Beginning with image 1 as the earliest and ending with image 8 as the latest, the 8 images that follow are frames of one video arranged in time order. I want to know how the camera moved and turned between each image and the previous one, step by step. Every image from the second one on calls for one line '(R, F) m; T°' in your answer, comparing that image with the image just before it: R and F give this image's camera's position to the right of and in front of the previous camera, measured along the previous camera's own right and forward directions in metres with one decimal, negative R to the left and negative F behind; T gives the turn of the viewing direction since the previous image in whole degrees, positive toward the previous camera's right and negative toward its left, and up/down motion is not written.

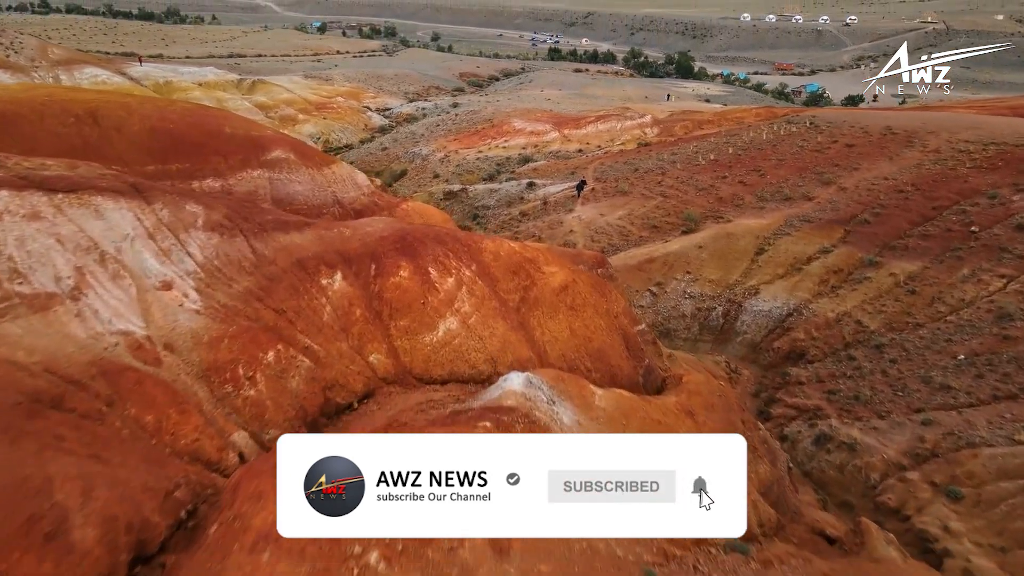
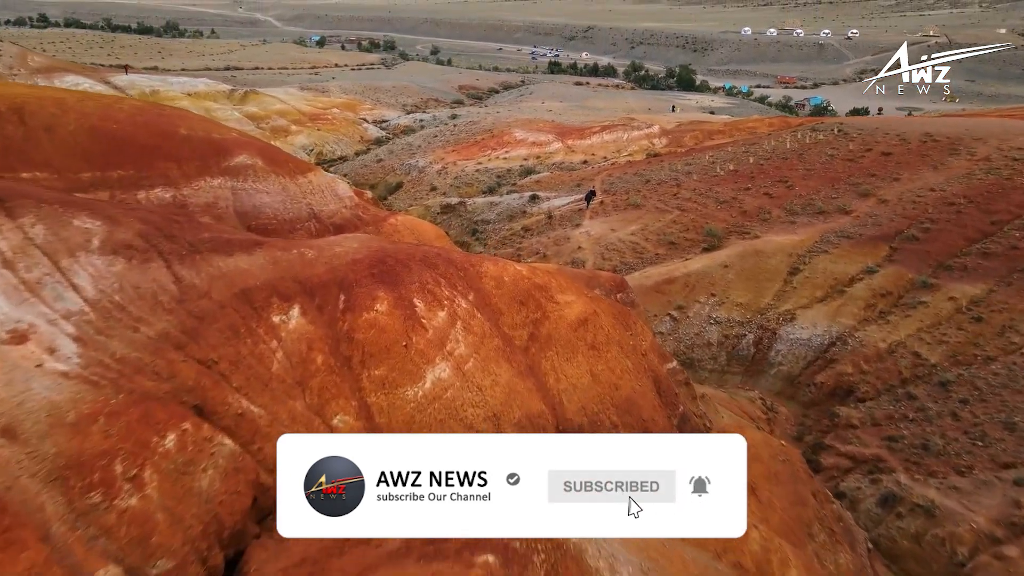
(-0.1, +2.1) m; 0°
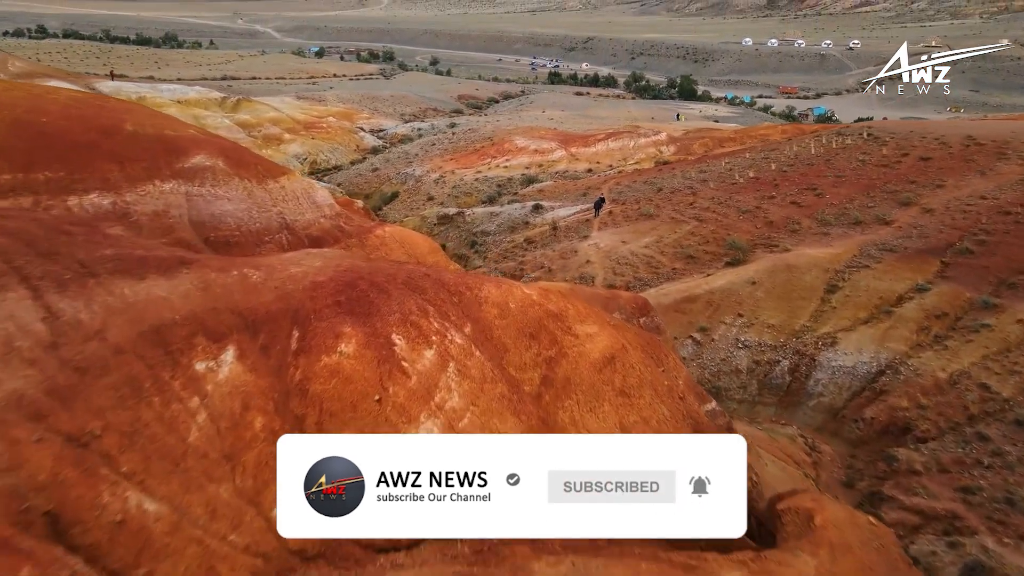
(-0.1, +1.9) m; 0°
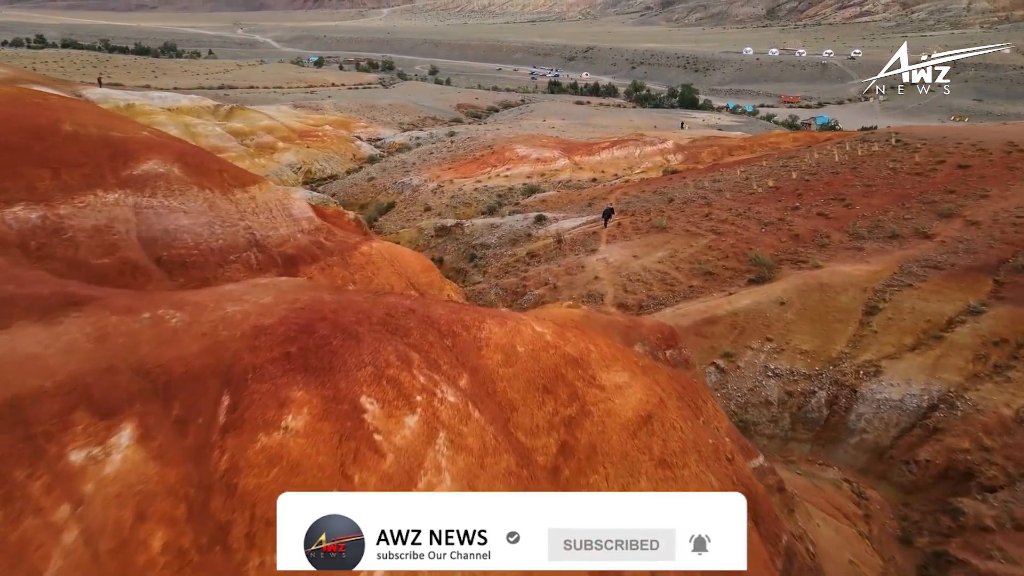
(-0.1, +1.6) m; 0°
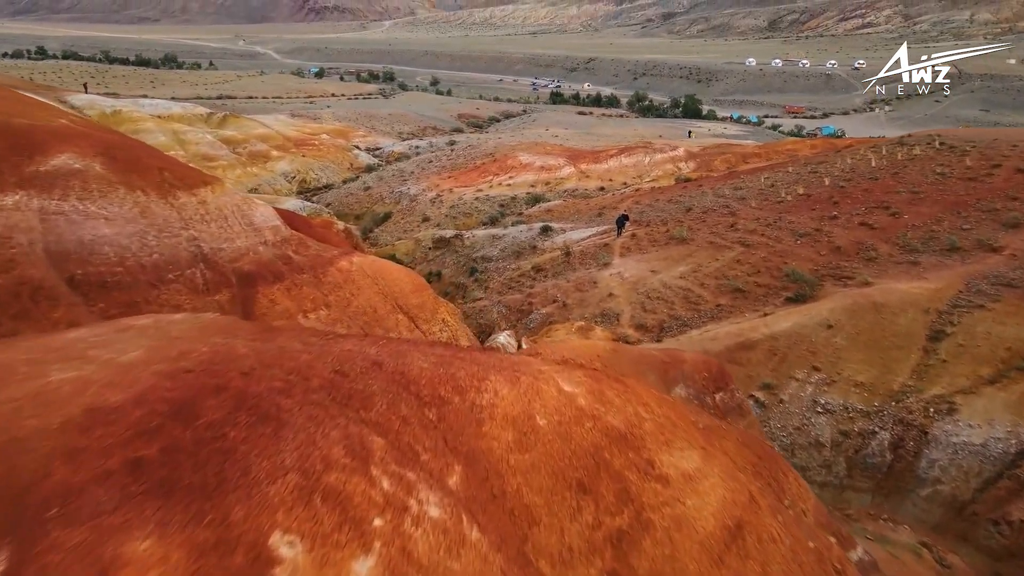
(-0.1, +1.9) m; 0°
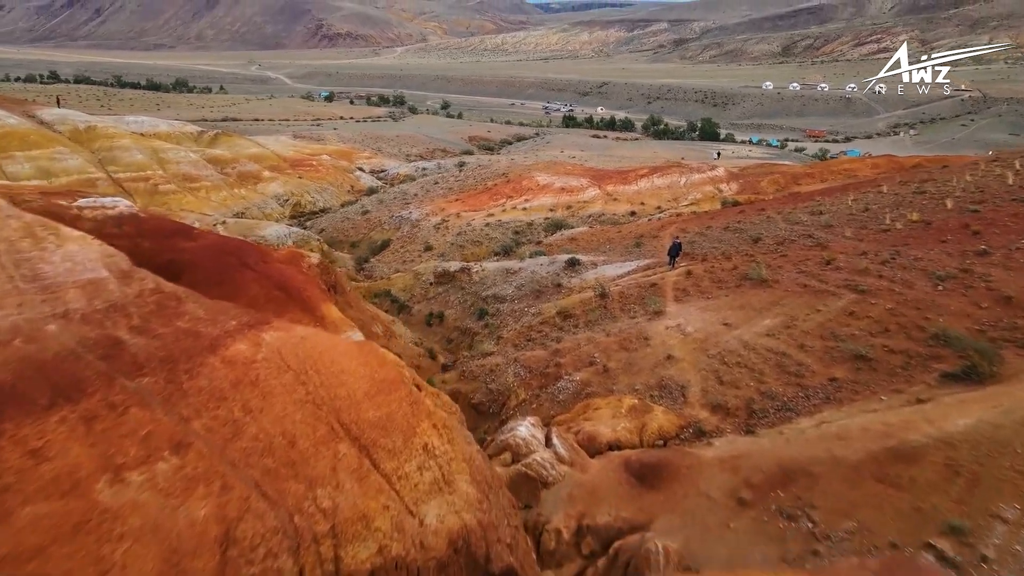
(-0.2, +4.5) m; -1°
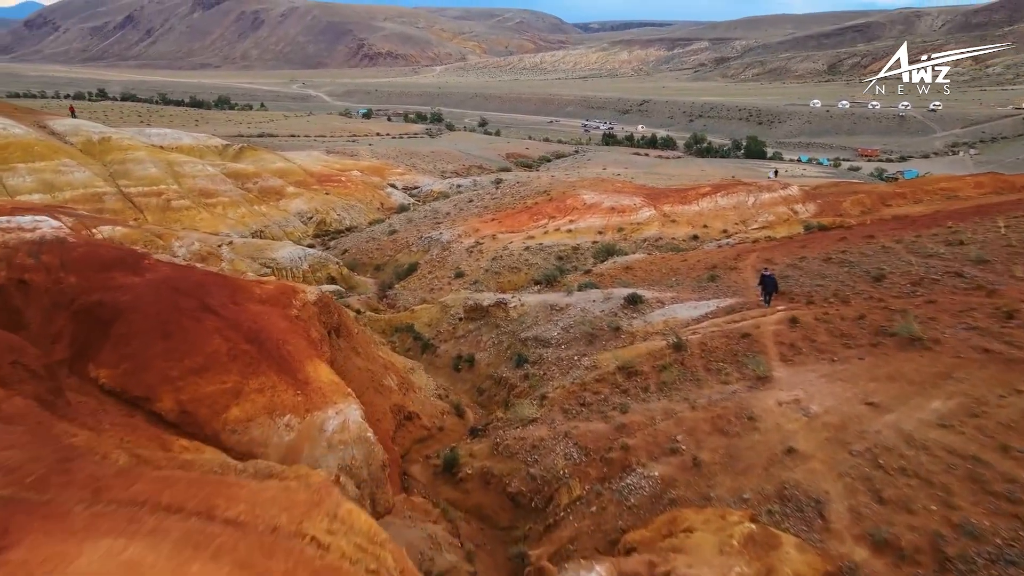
(-0.2, +3.6) m; -3°
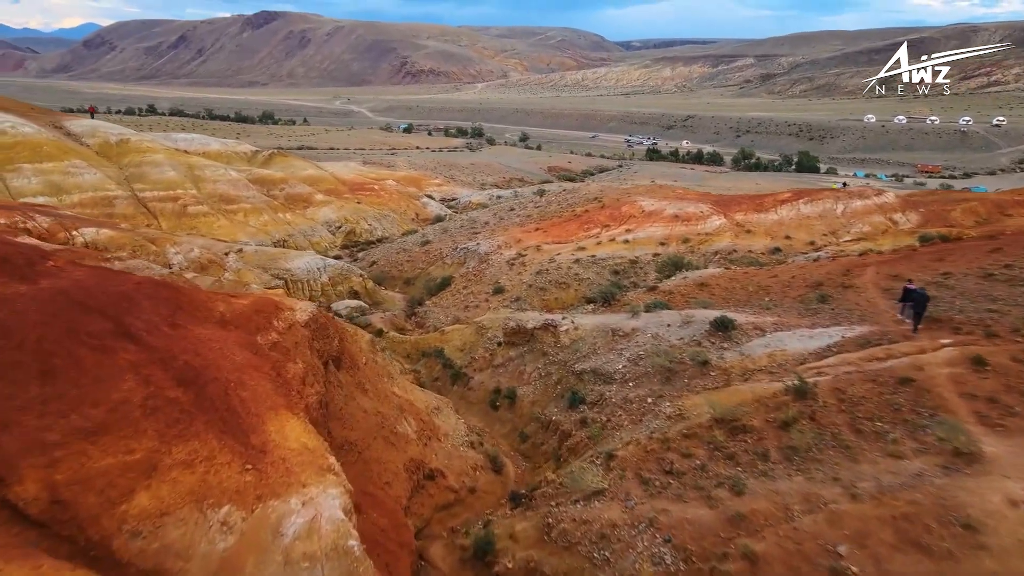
(-0.3, +3.4) m; -3°
